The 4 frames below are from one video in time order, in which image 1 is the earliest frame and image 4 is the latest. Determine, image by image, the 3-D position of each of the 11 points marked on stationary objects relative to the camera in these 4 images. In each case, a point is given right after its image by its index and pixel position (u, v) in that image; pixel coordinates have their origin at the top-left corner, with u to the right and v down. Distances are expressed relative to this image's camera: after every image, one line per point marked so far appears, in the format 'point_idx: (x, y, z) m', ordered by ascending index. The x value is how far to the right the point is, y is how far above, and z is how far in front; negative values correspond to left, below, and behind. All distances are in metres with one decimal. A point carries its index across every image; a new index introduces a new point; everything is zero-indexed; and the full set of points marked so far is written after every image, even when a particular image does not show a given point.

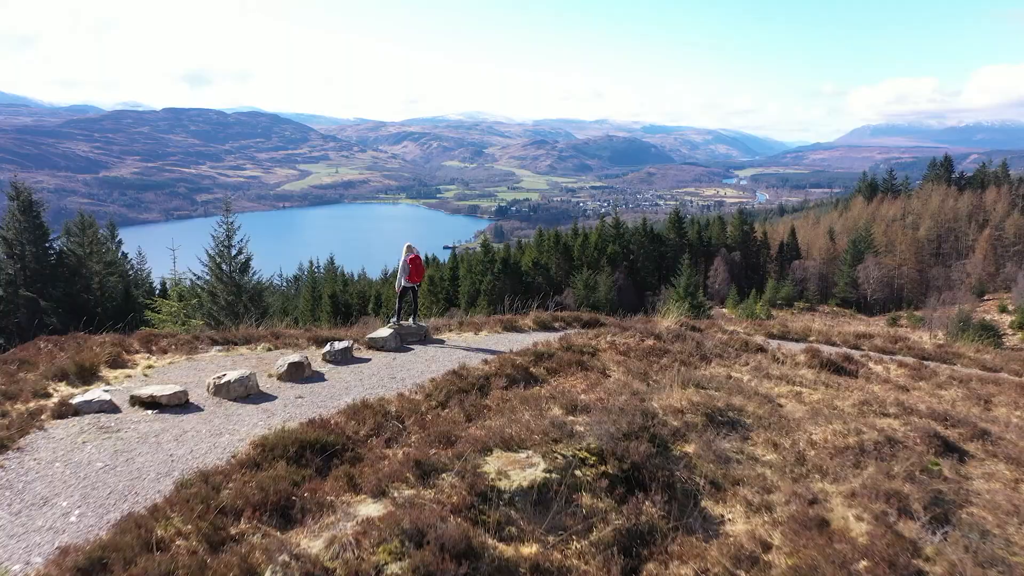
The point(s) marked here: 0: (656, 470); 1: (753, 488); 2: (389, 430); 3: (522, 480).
0: (+1.3, -1.7, +4.6) m
1: (+2.3, -1.9, +4.7) m
2: (-1.3, -1.5, +5.3) m
3: (+0.1, -1.6, +4.2) m
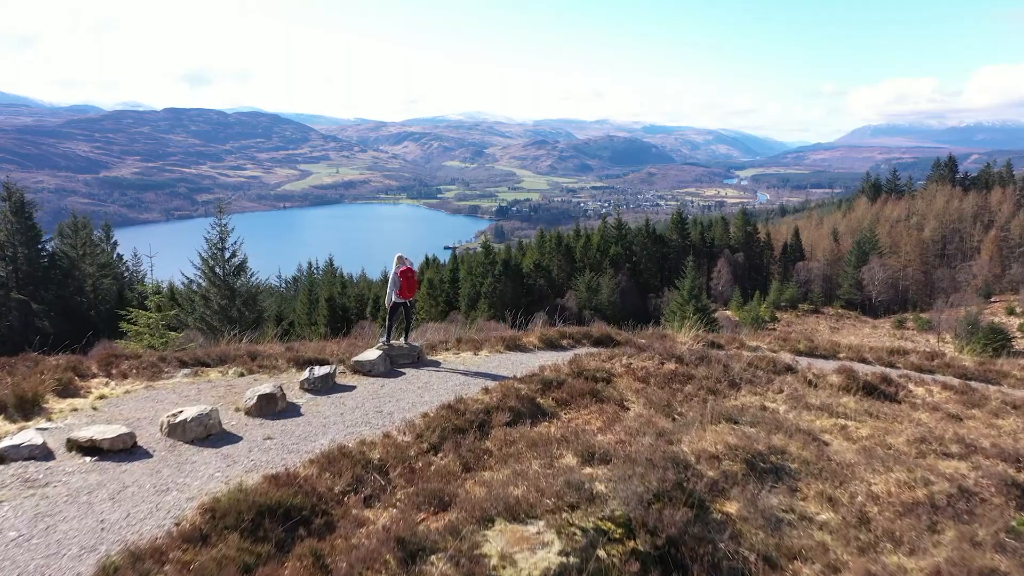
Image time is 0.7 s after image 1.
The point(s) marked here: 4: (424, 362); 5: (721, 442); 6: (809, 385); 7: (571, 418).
0: (+1.4, -1.9, +3.7) m
1: (+2.3, -2.1, +3.8) m
2: (-1.3, -1.7, +4.4) m
3: (+0.1, -1.8, +3.3) m
4: (-1.3, -1.1, +7.7) m
5: (+2.2, -1.6, +5.3) m
6: (+4.6, -1.5, +7.8) m
7: (+0.7, -1.5, +5.8) m
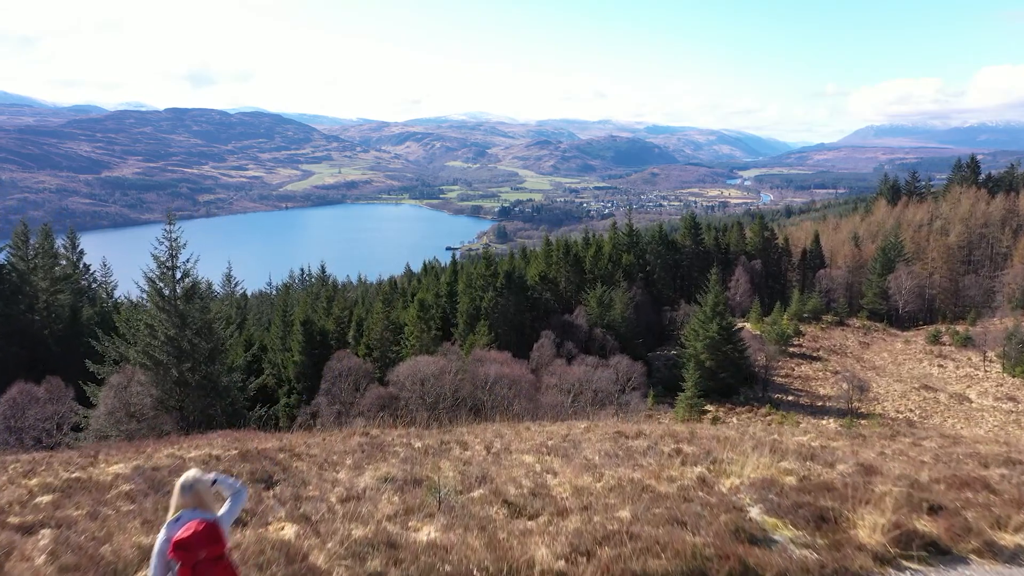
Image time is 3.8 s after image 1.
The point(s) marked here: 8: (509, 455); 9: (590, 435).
0: (+1.5, -3.3, -1.3) m
1: (+2.4, -3.5, -1.2) m
2: (-1.2, -3.1, -0.6) m
3: (+0.2, -3.2, -1.7) m
4: (-1.2, -2.5, +2.7) m
5: (+2.3, -3.0, +0.2) m
6: (+4.7, -2.9, +2.7) m
7: (+0.8, -2.9, +0.7) m
8: (0.0, -2.9, +8.9) m
9: (+1.7, -3.2, +11.0) m
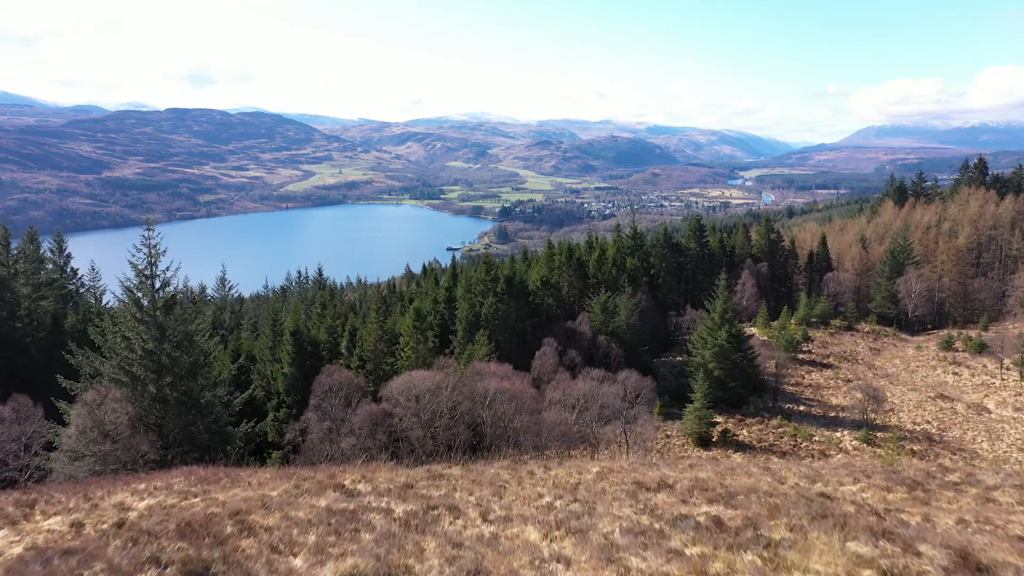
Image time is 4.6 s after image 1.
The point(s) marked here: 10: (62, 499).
0: (+1.5, -3.8, -2.9) m
1: (+2.4, -4.0, -2.9) m
2: (-1.2, -3.6, -2.2) m
3: (+0.2, -3.7, -3.3) m
4: (-1.2, -3.0, +1.0) m
5: (+2.3, -3.5, -1.4) m
6: (+4.7, -3.4, +1.1) m
7: (+0.8, -3.4, -0.9) m
8: (0.0, -3.4, +7.2) m
9: (+1.7, -3.7, +9.3) m
10: (-9.8, -4.6, +10.9) m
